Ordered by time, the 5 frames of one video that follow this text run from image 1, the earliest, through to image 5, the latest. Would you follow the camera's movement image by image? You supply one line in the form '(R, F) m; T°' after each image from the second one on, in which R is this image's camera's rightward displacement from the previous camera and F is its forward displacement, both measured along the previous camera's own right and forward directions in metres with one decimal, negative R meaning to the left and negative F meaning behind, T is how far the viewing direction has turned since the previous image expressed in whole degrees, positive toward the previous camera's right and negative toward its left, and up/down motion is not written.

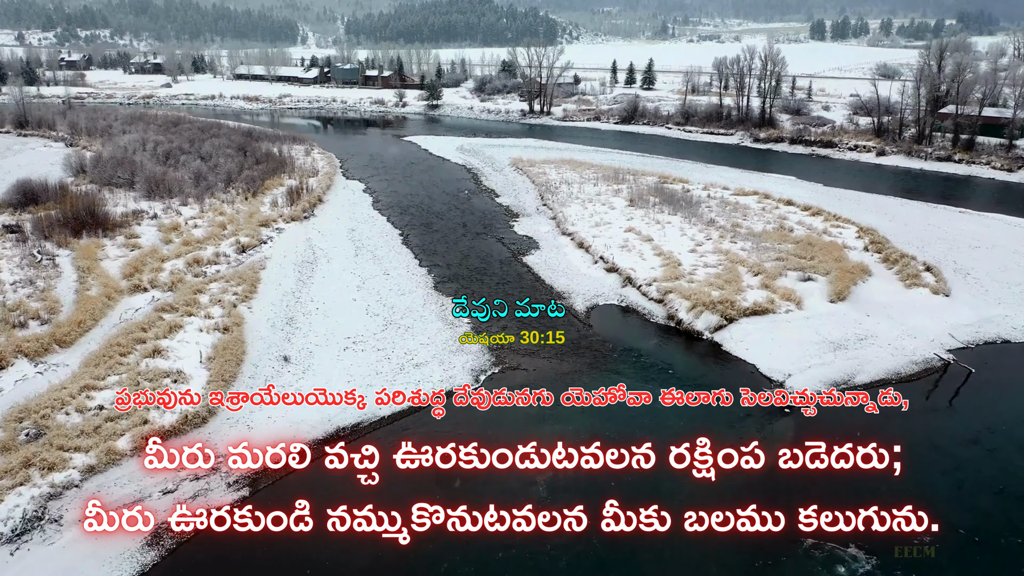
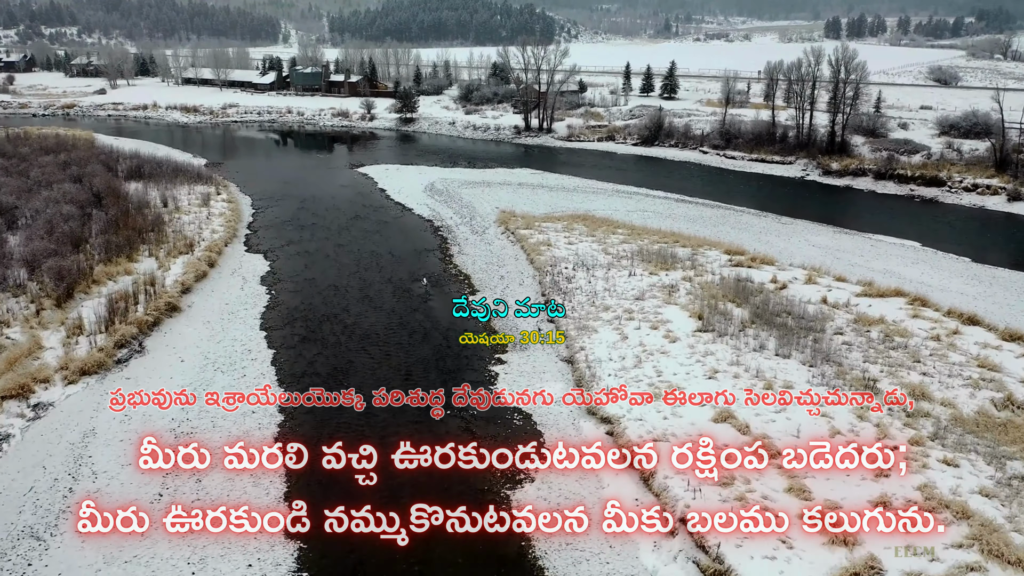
(+0.2, +9.0) m; 0°
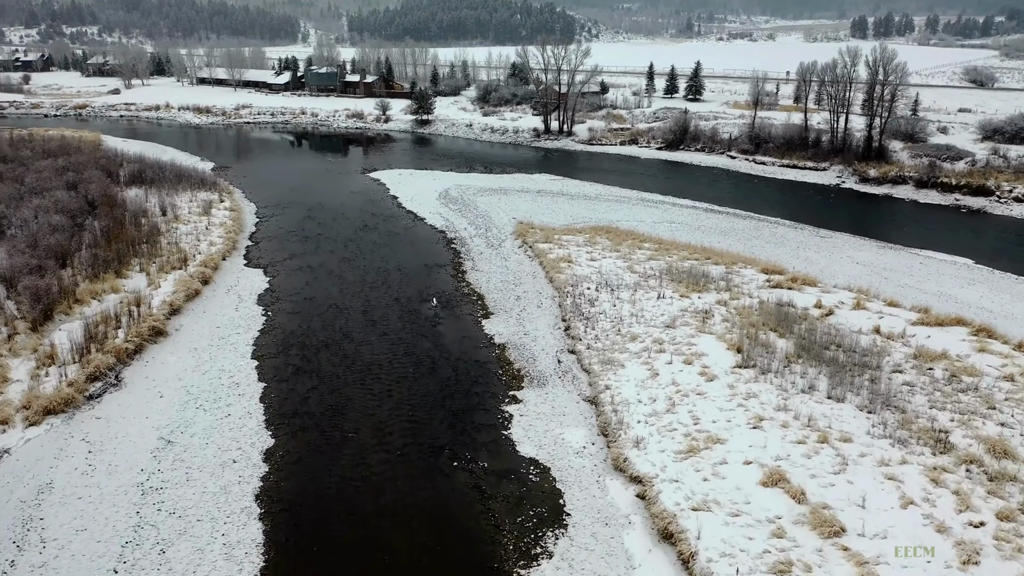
(0.0, +1.3) m; -1°
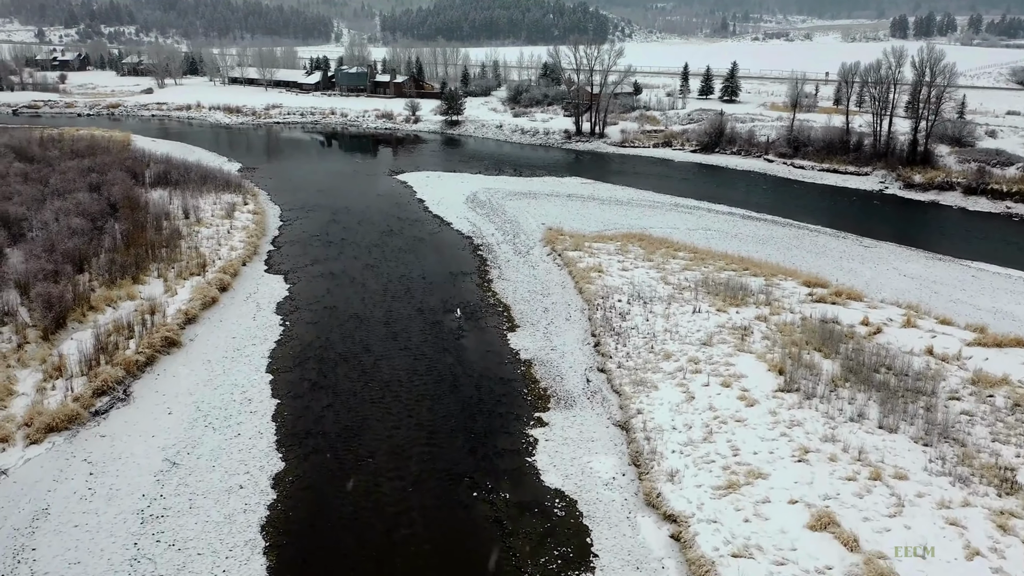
(0.0, +0.6) m; -2°
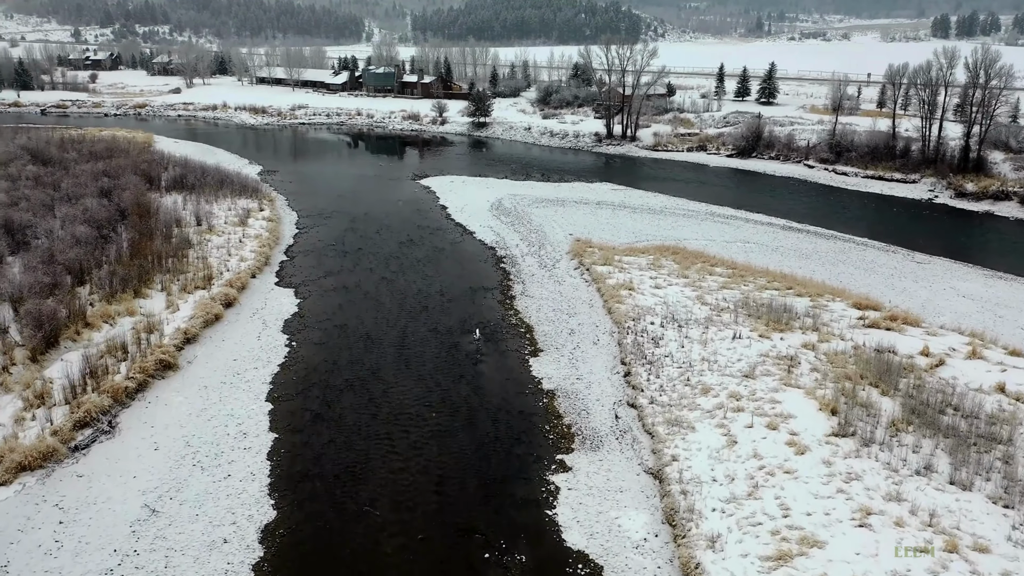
(+0.1, +1.0) m; -2°
